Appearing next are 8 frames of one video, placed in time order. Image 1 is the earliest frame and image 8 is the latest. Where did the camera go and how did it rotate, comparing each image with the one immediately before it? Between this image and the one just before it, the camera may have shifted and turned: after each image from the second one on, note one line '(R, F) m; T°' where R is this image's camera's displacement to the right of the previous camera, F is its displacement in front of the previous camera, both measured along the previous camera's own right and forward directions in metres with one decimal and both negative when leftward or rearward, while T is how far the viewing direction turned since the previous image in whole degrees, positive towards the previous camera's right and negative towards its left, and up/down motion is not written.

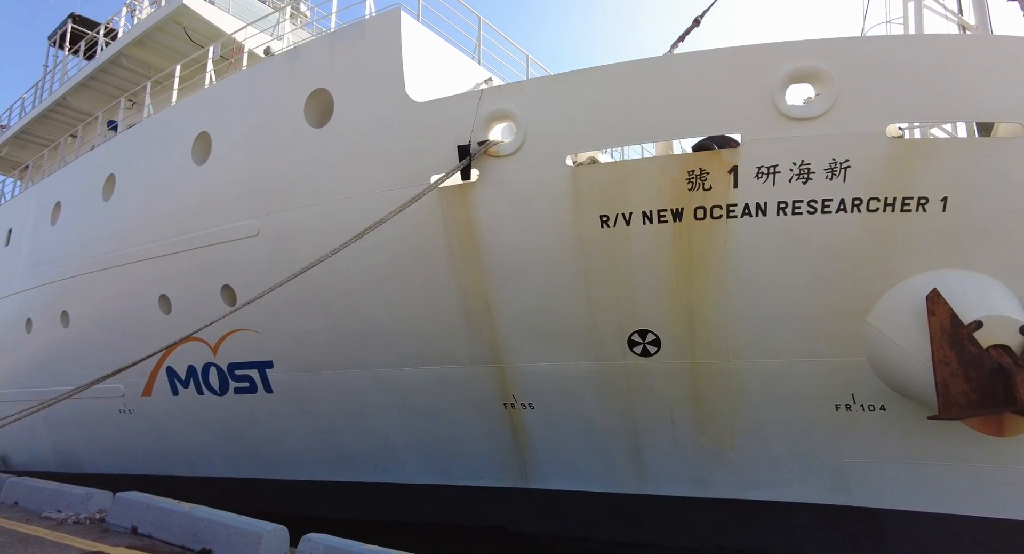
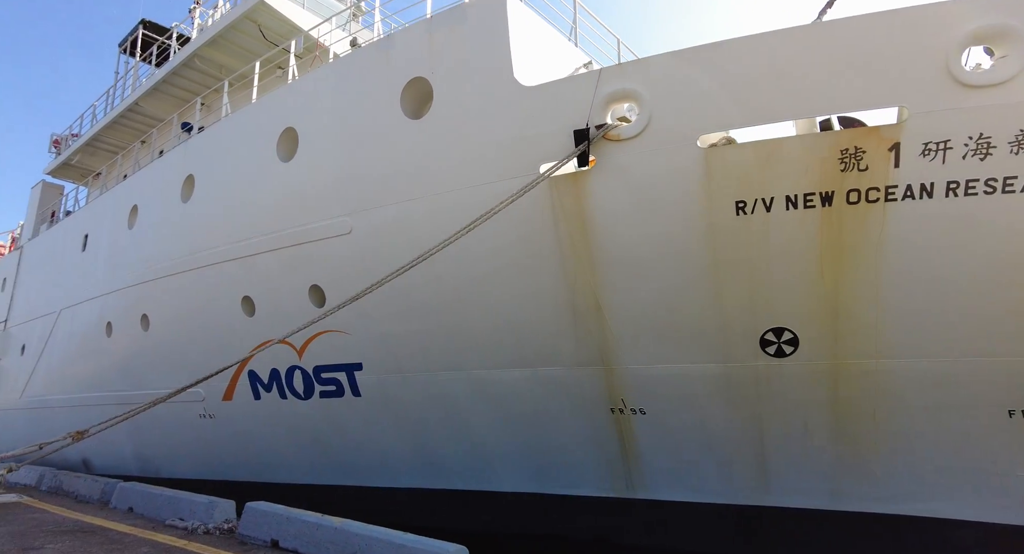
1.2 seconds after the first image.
(-0.5, +0.2) m; -3°
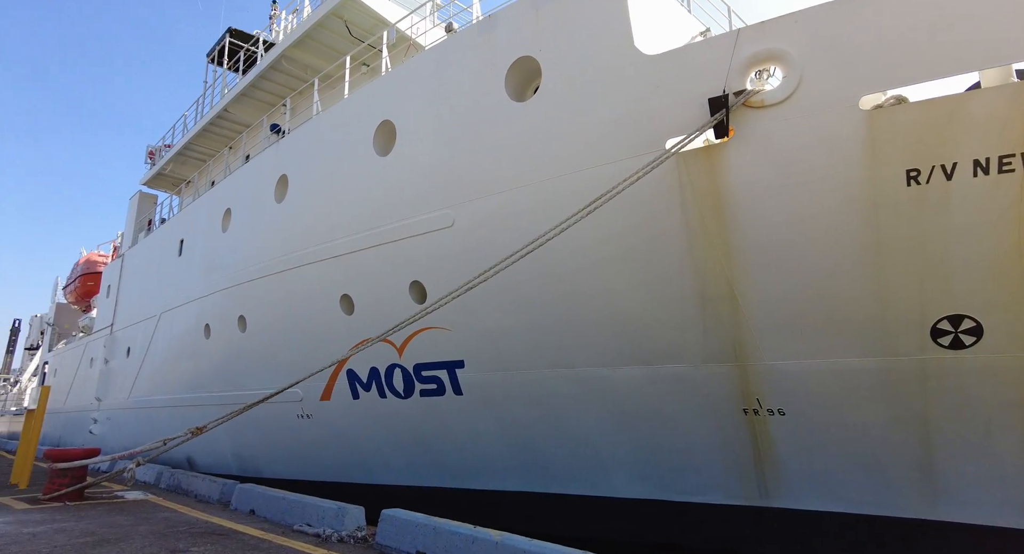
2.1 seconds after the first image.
(-0.4, +0.2) m; -6°
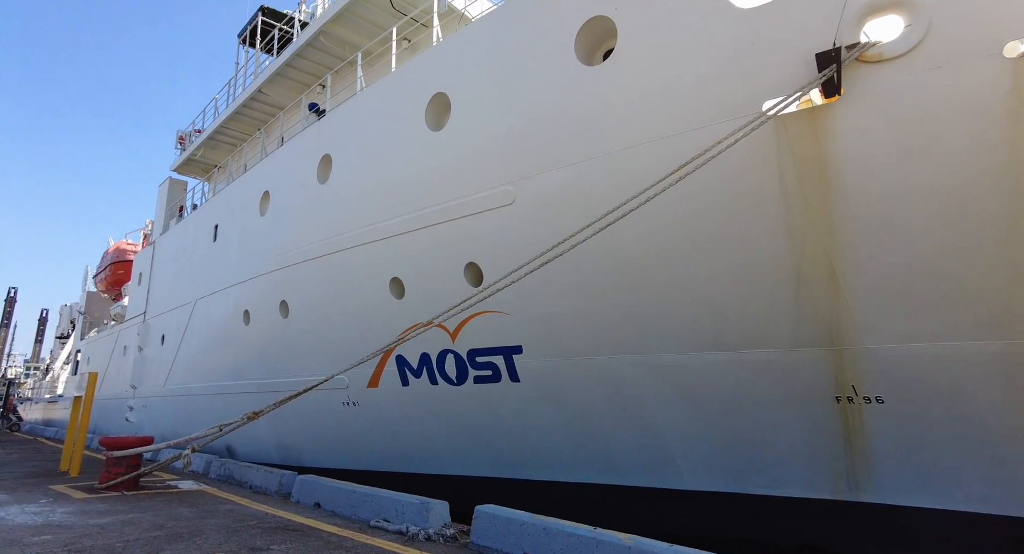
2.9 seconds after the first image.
(-0.3, +0.2) m; -2°
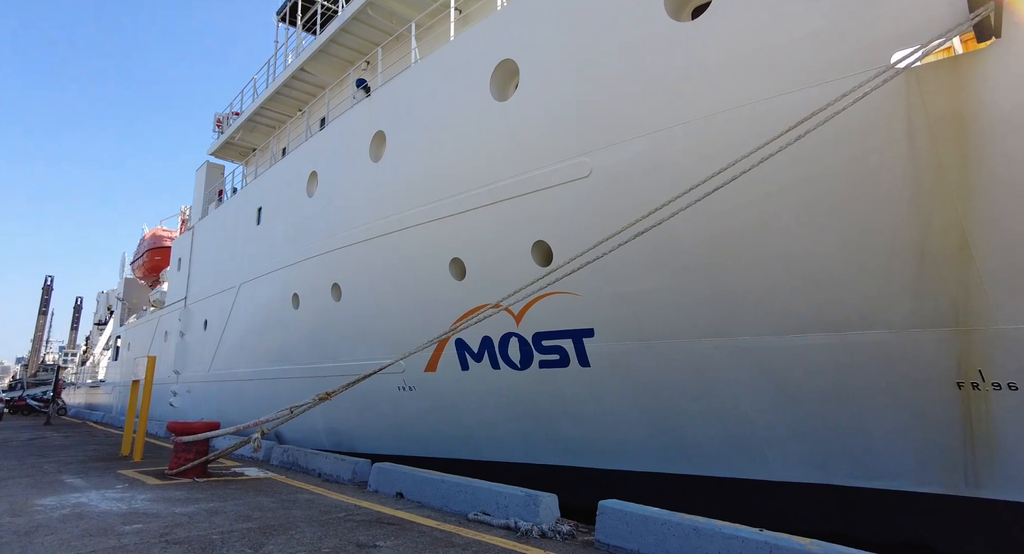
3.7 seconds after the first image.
(-0.4, +0.2) m; -2°
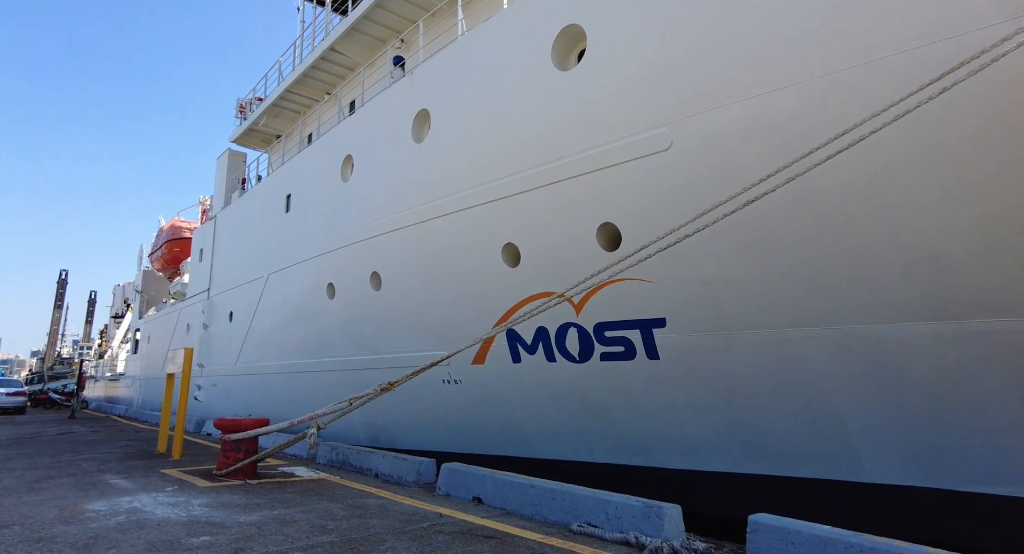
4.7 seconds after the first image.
(-0.4, +0.3) m; -1°
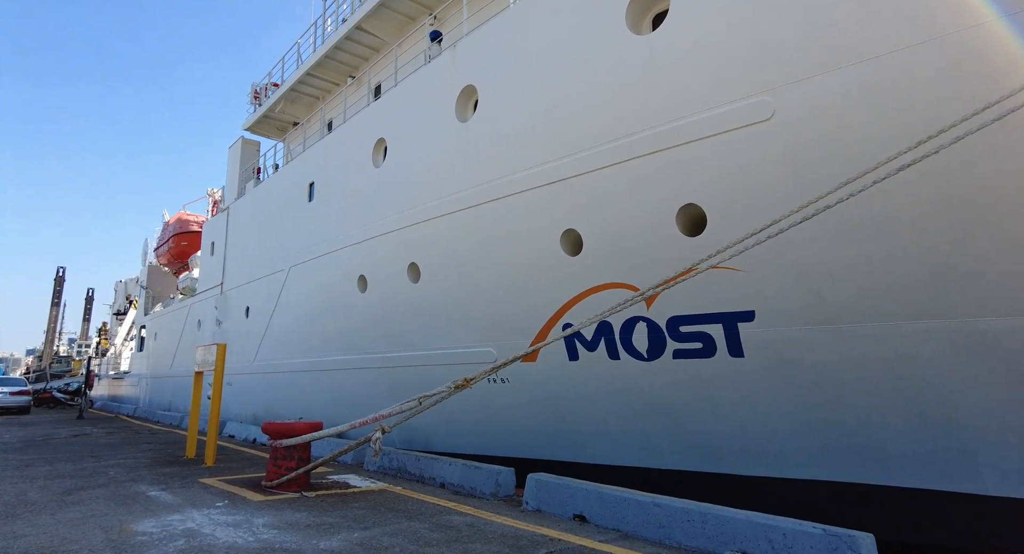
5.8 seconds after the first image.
(-0.4, +0.3) m; 0°
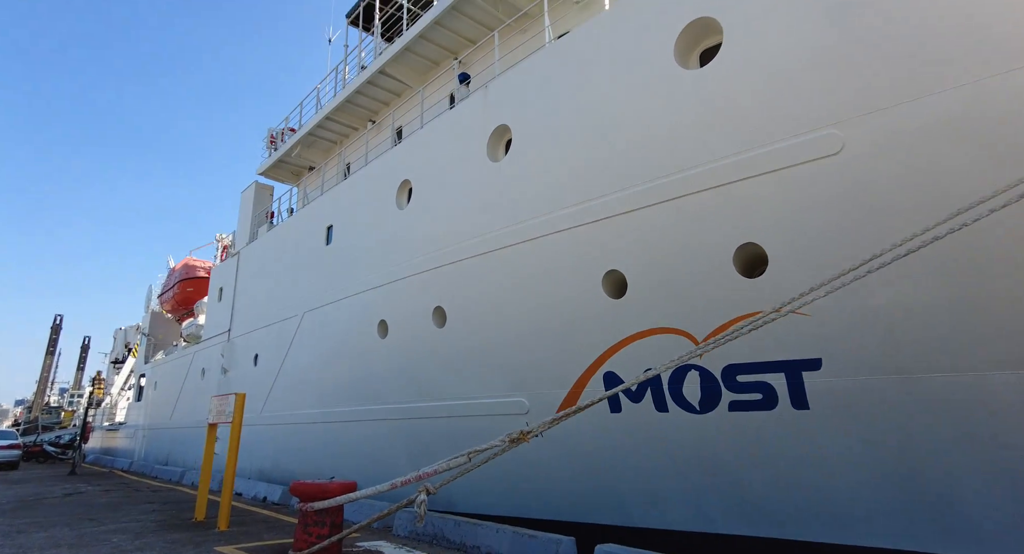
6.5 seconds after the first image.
(-0.3, +0.2) m; 0°
